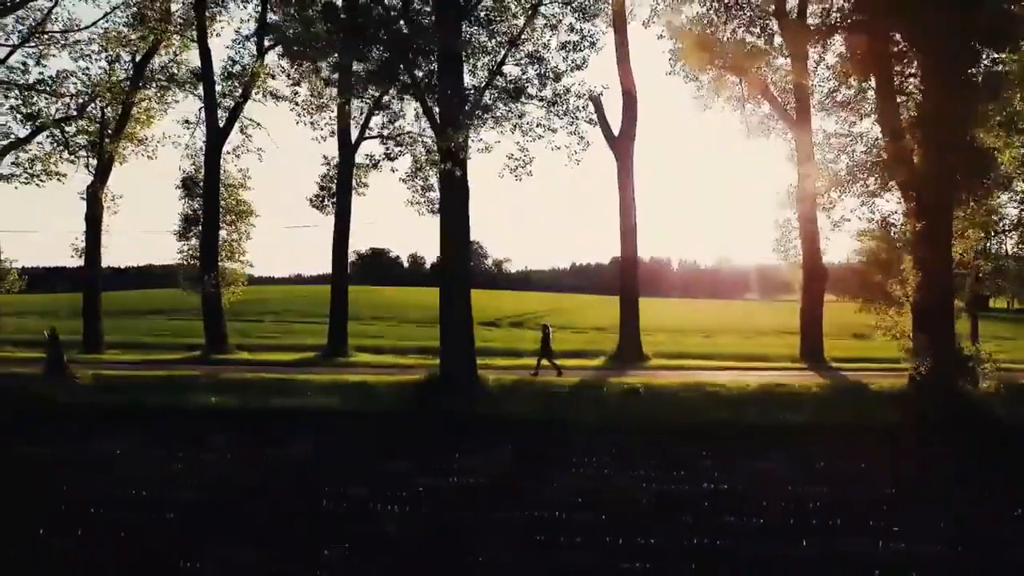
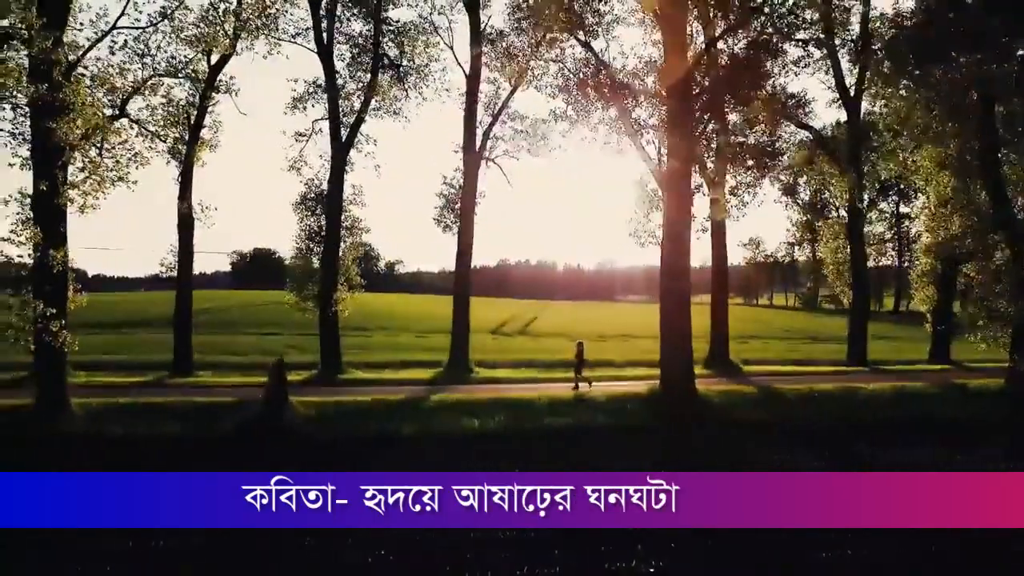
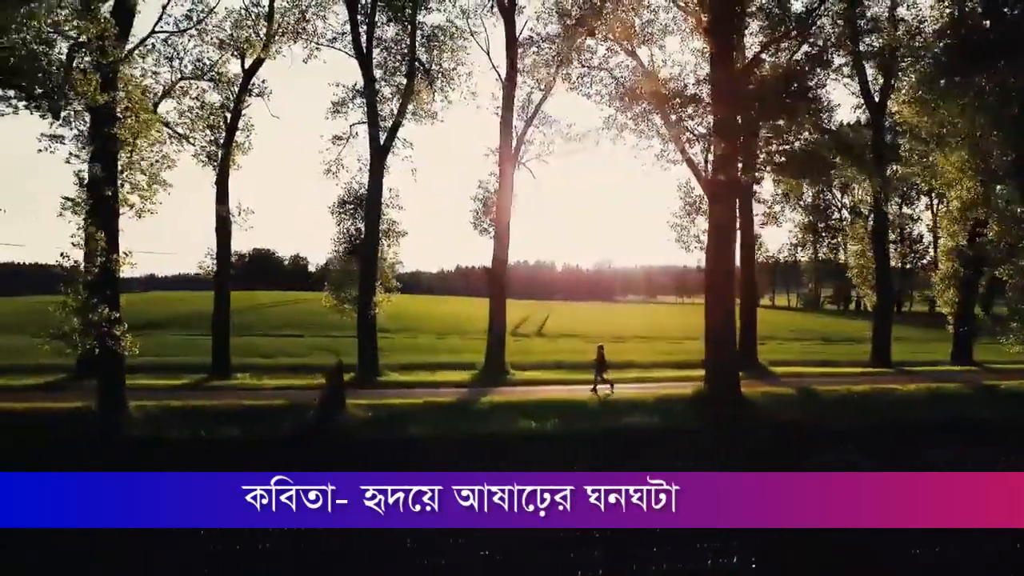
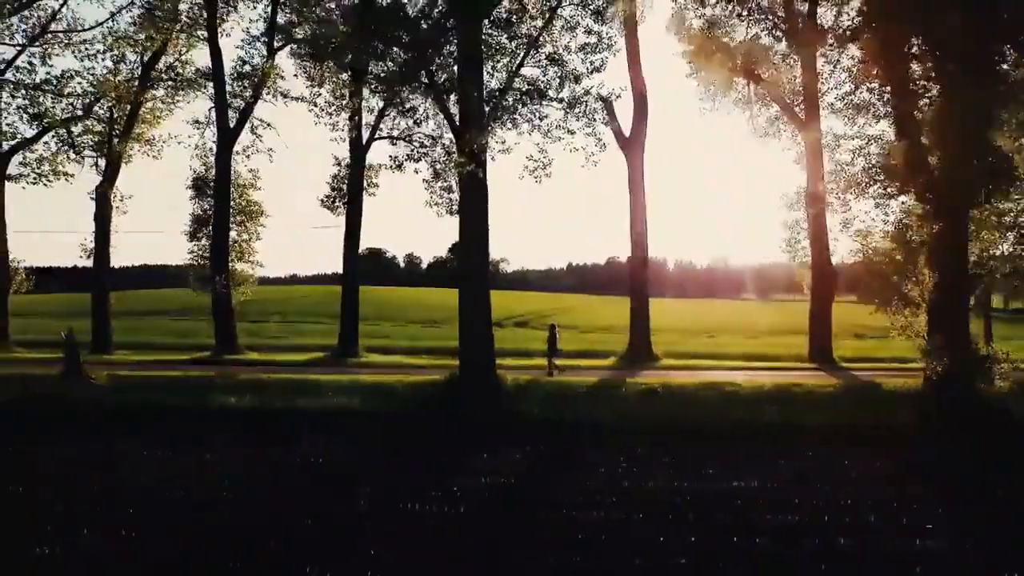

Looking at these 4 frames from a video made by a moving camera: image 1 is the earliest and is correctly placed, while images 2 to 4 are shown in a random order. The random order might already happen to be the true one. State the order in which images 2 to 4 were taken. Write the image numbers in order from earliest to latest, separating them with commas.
4, 2, 3
